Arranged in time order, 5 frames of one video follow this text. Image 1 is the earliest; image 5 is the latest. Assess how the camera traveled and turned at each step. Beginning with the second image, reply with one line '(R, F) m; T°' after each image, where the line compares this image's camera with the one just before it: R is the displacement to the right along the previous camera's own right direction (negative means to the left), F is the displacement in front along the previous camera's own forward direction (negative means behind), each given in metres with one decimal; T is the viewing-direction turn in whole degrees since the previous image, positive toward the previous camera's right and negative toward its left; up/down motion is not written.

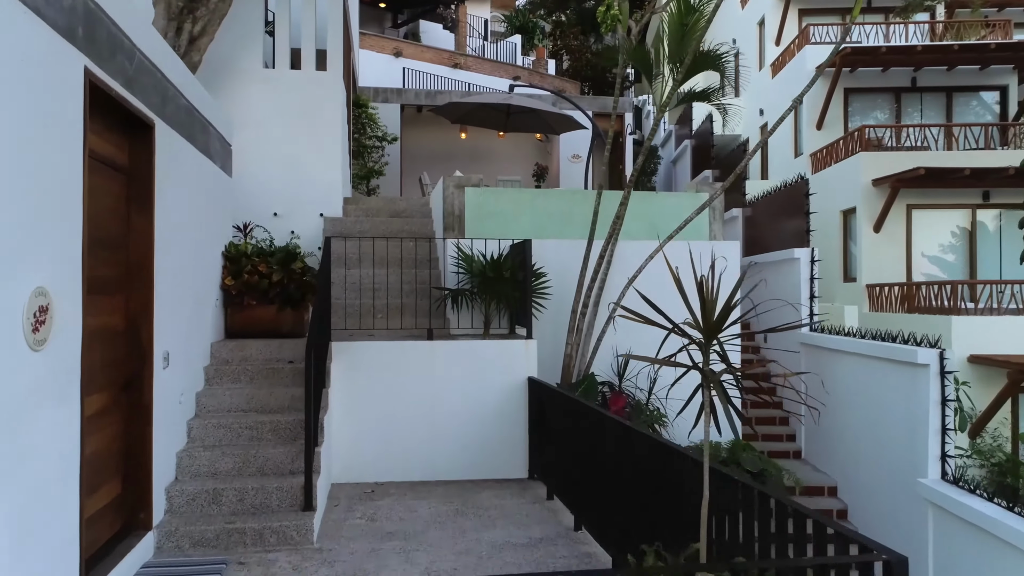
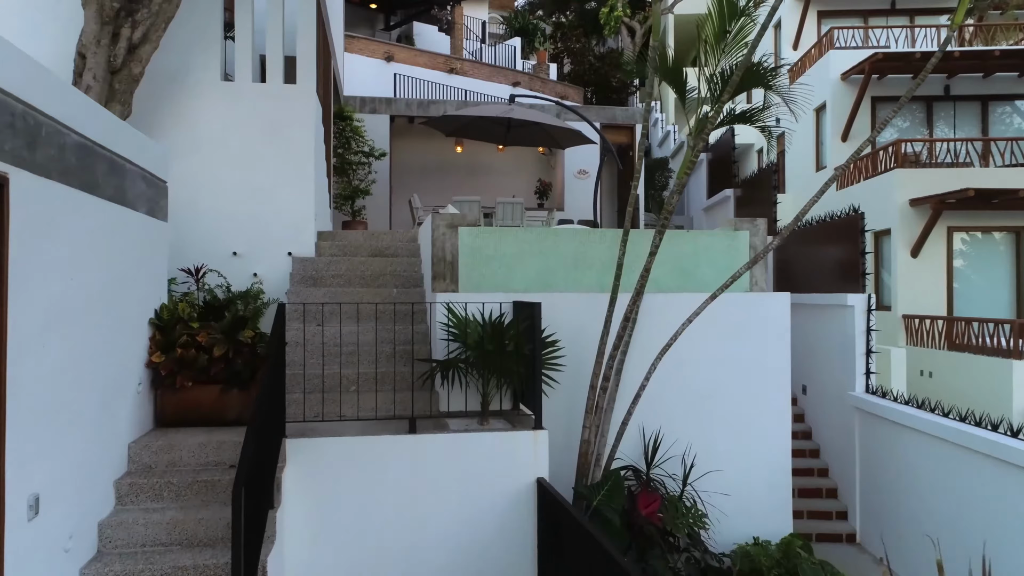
(0.0, +1.1) m; 0°
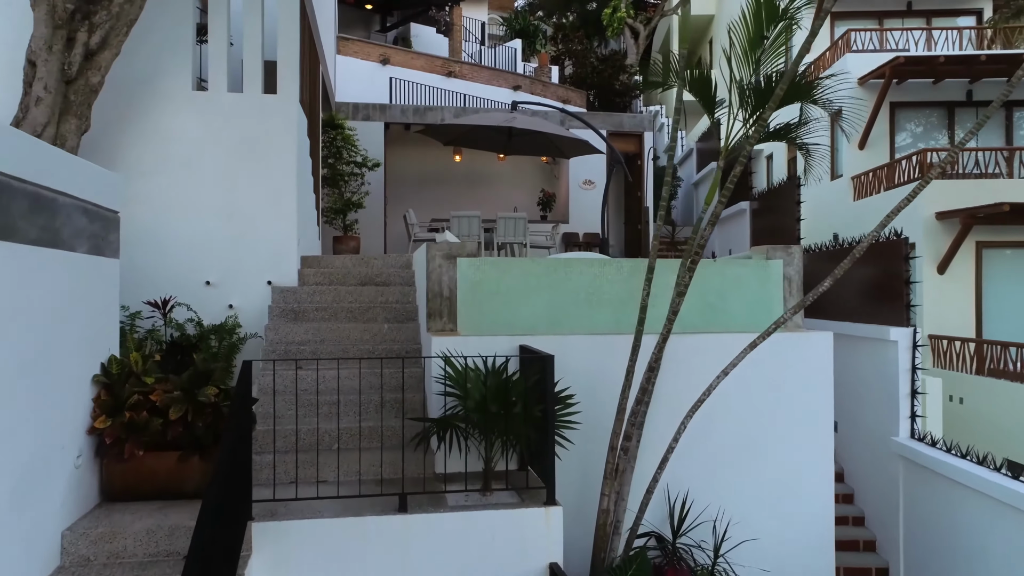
(-0.1, +0.6) m; 0°
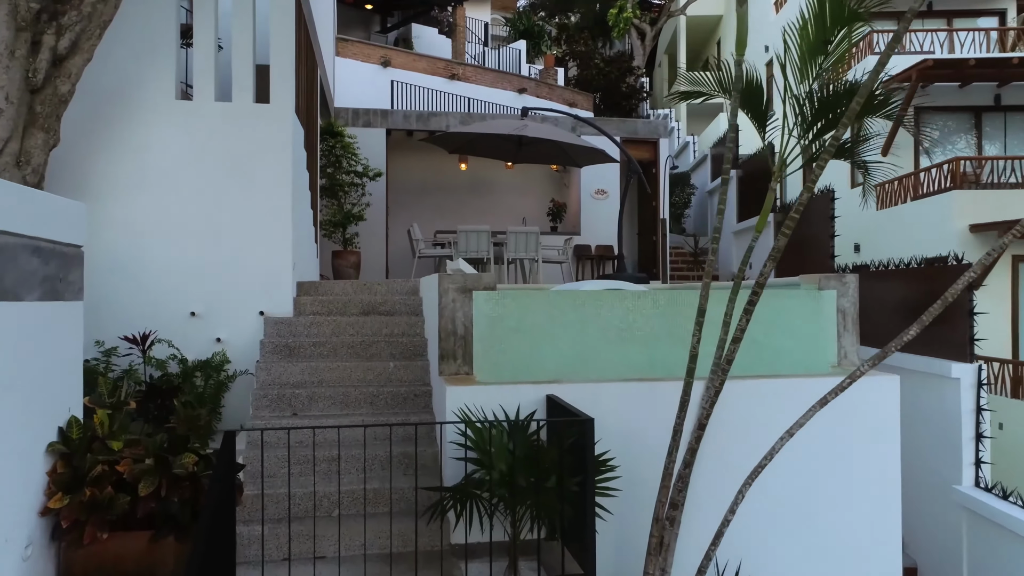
(-0.2, +0.6) m; 0°
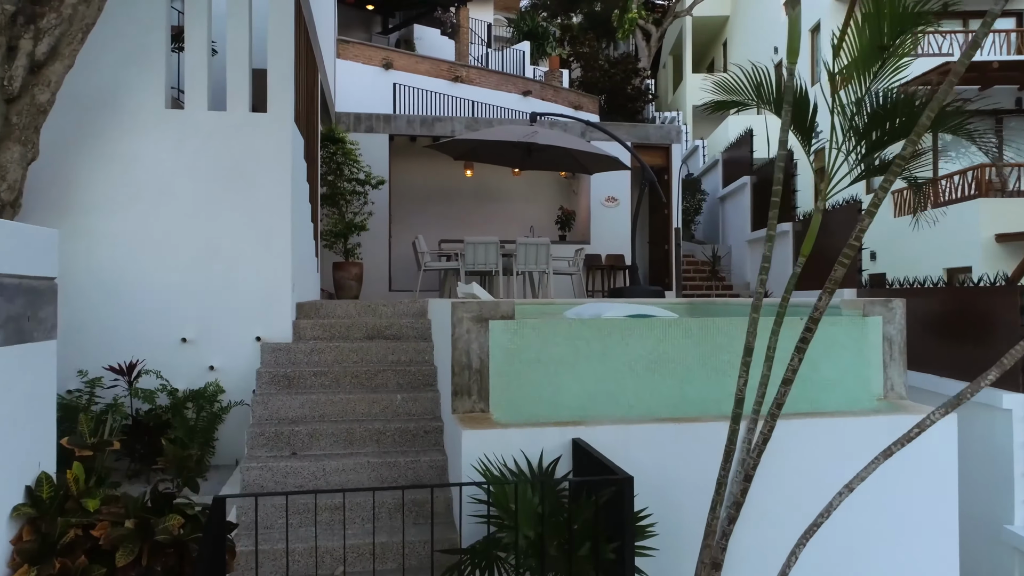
(-0.1, +0.4) m; 0°
